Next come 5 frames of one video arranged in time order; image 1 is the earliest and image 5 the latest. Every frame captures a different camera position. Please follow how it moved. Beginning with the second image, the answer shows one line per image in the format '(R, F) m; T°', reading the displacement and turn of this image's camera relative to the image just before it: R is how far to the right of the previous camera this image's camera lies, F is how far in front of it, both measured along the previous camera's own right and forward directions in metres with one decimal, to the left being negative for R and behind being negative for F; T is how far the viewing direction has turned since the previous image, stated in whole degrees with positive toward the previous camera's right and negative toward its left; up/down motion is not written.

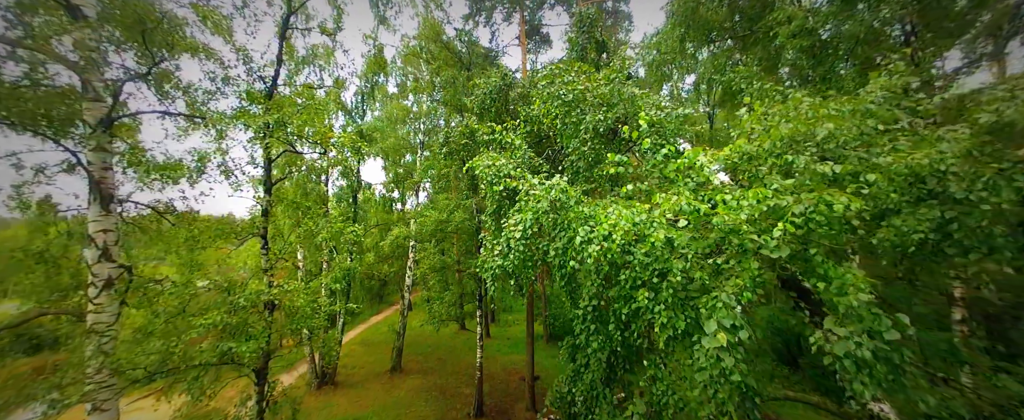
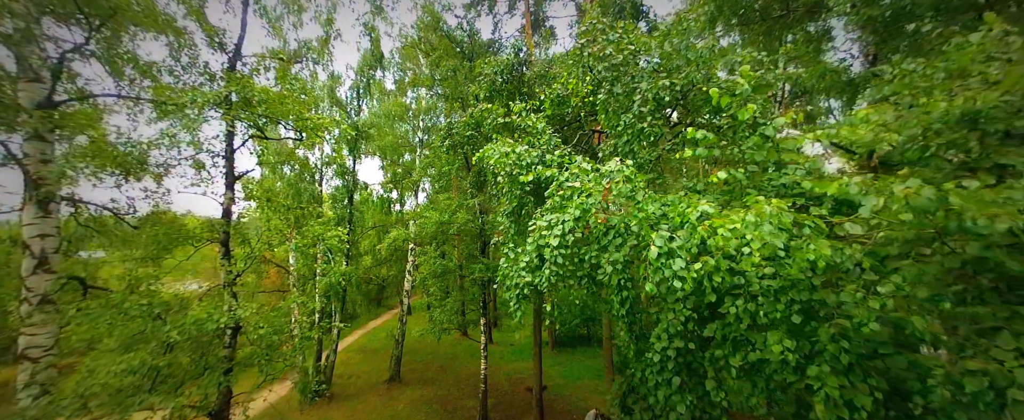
(-0.2, +0.8) m; 0°
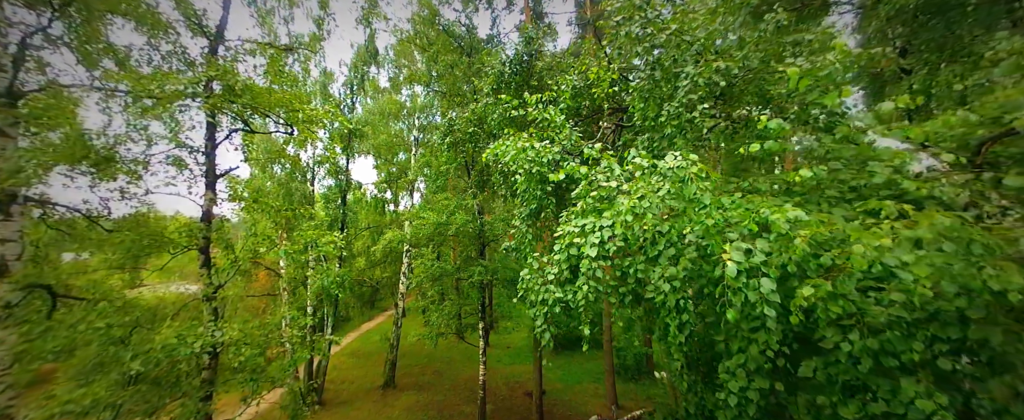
(-0.2, +0.3) m; +1°
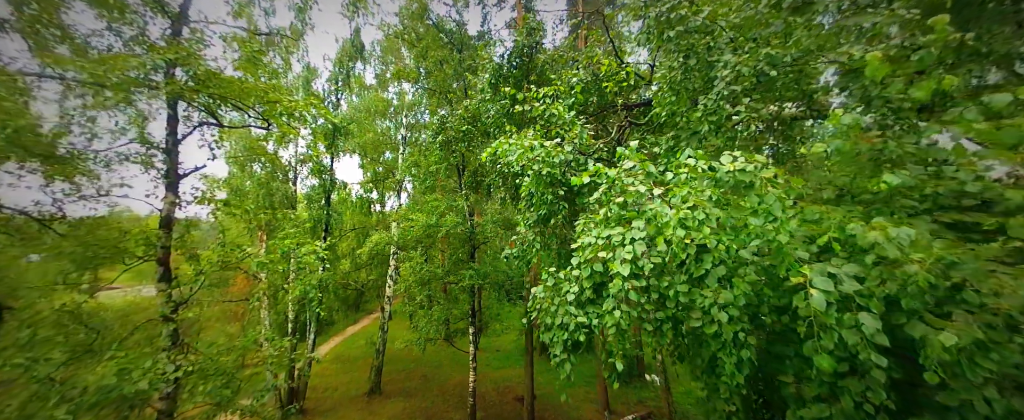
(-0.1, +0.3) m; +2°
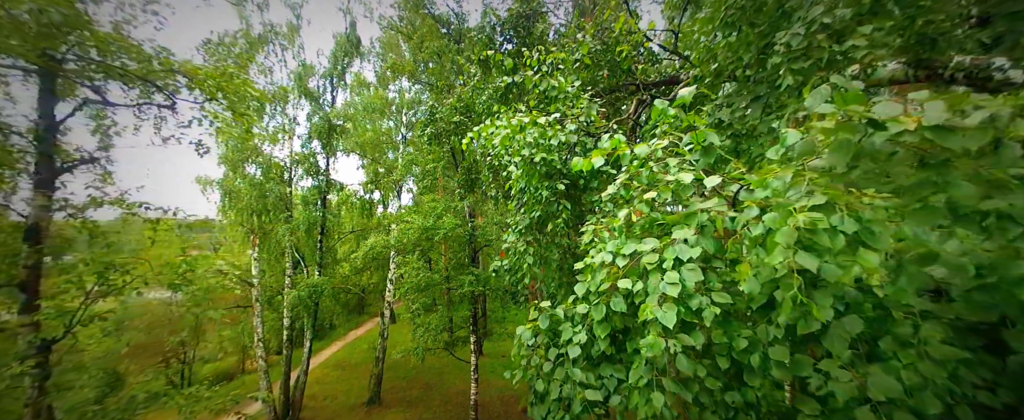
(+0.1, +0.6) m; -1°
